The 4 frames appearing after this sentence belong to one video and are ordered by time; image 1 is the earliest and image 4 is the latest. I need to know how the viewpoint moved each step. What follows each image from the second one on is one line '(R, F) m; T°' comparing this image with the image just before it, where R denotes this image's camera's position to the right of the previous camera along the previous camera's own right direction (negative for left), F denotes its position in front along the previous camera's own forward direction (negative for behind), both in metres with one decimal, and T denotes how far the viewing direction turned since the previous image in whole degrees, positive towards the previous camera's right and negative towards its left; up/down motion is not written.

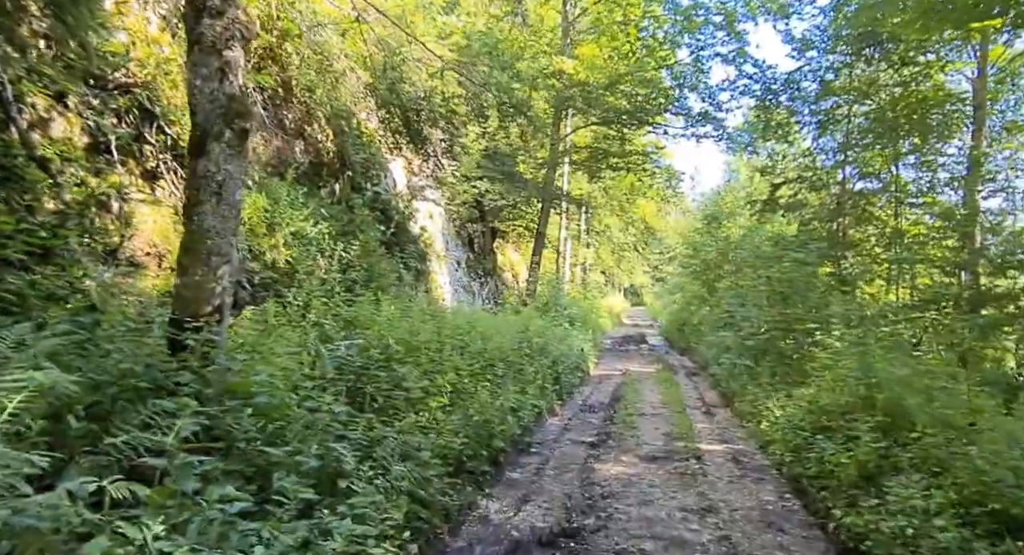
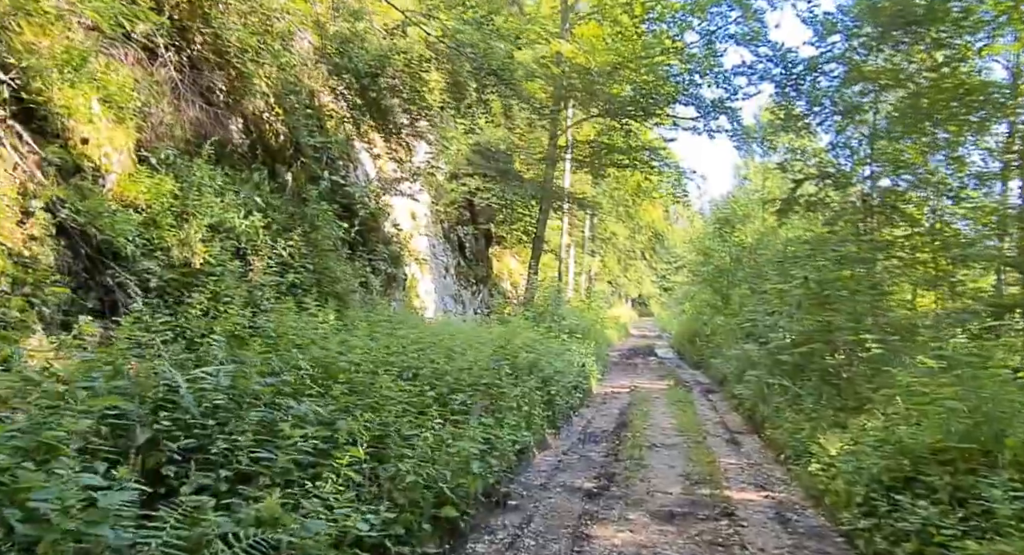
(+0.4, +2.4) m; -1°
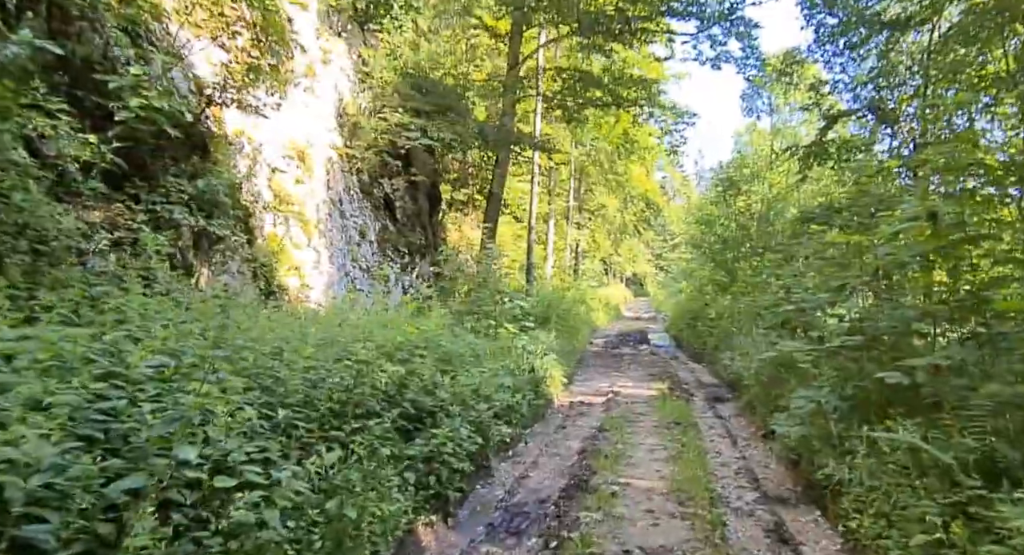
(+1.2, +5.6) m; 0°
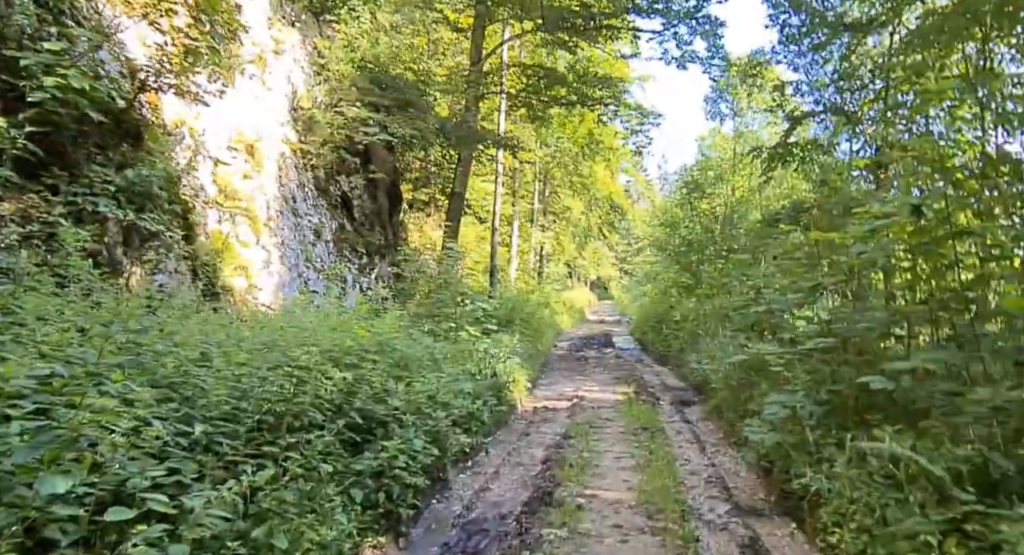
(+0.1, +0.5) m; +3°
